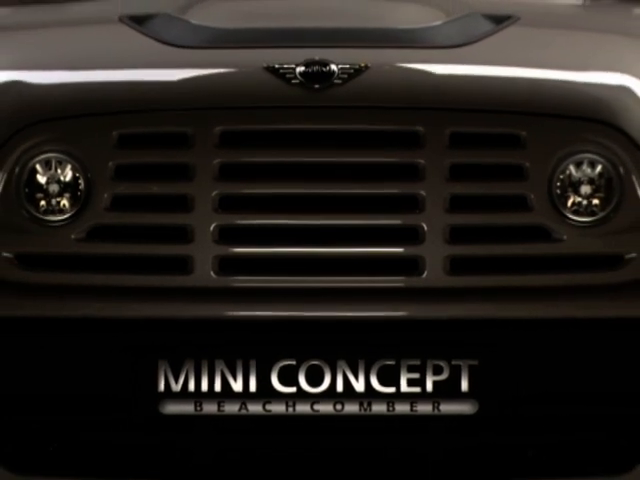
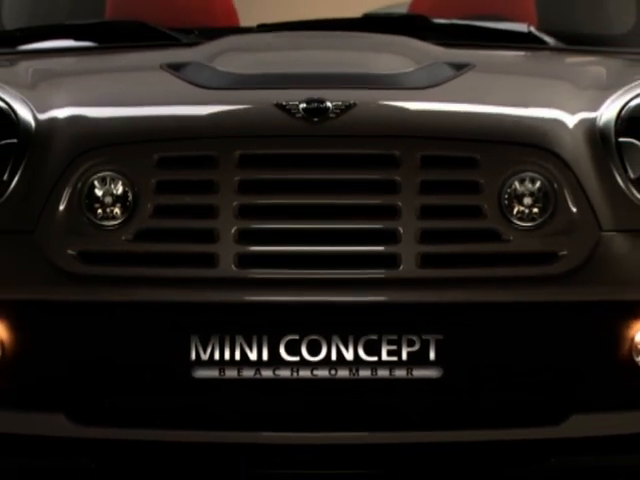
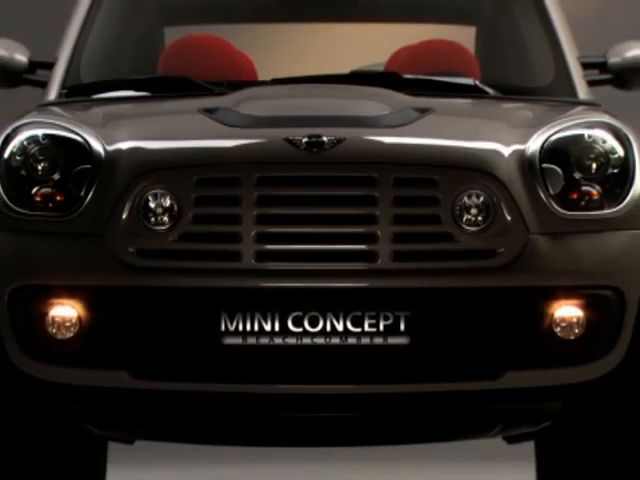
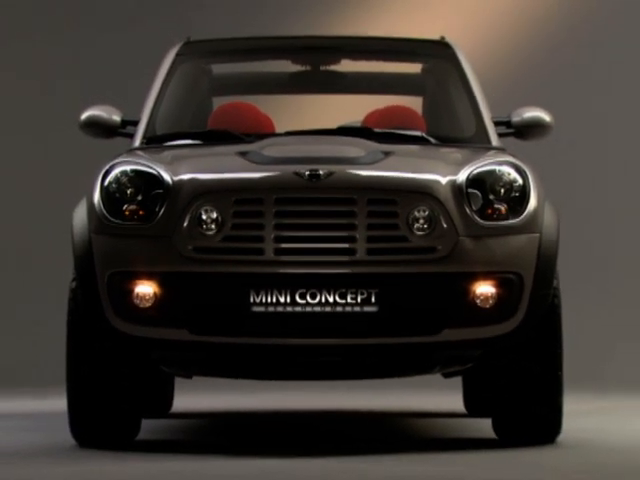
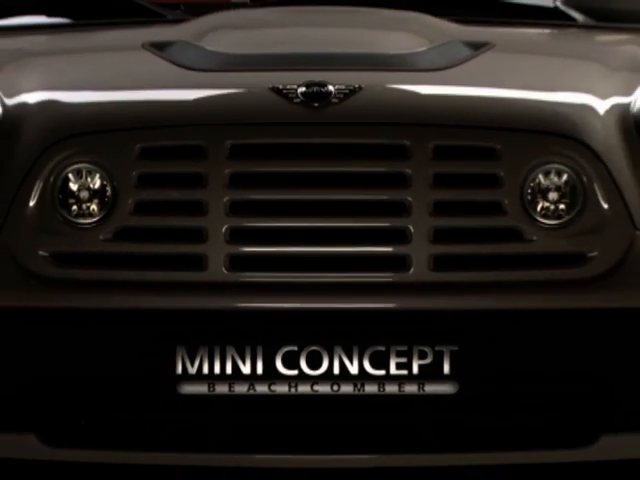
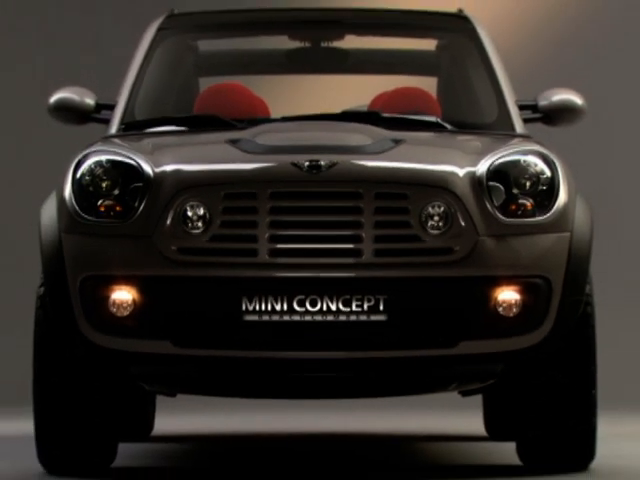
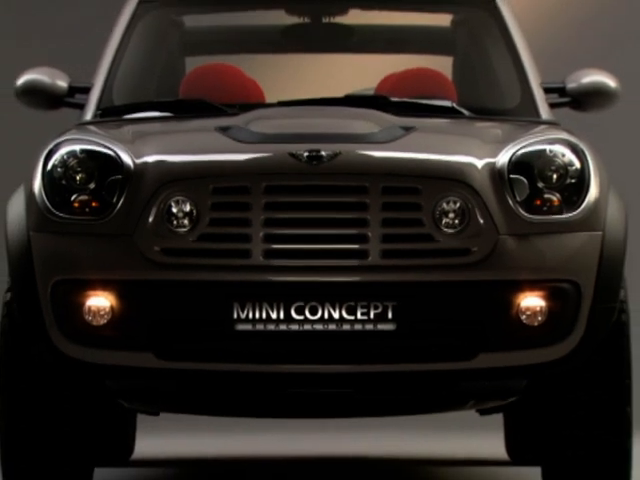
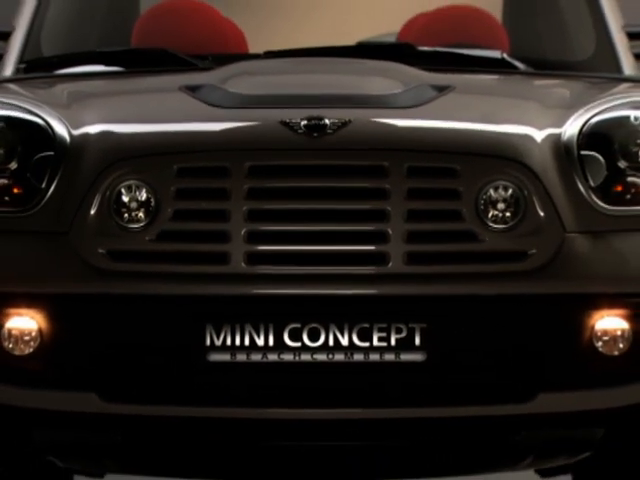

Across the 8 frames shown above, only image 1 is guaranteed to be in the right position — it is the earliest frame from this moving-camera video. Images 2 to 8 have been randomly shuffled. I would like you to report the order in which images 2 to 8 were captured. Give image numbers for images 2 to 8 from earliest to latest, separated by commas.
5, 2, 8, 3, 7, 6, 4
